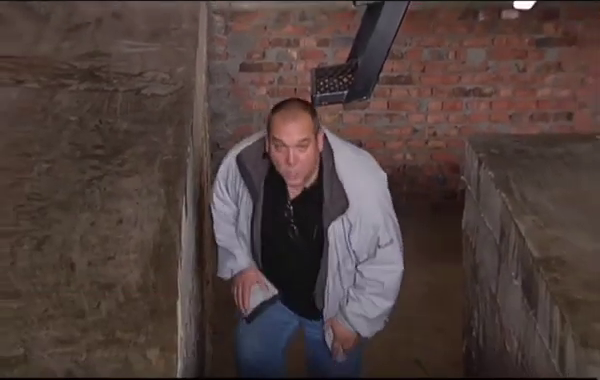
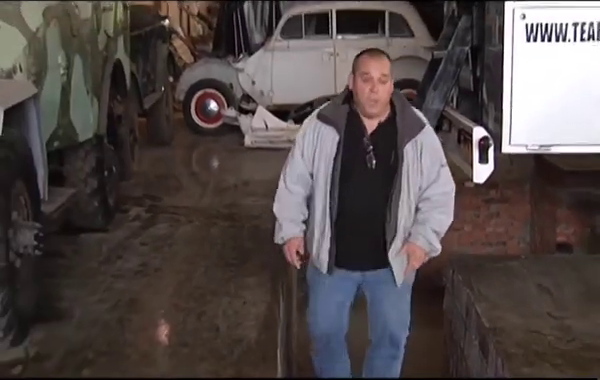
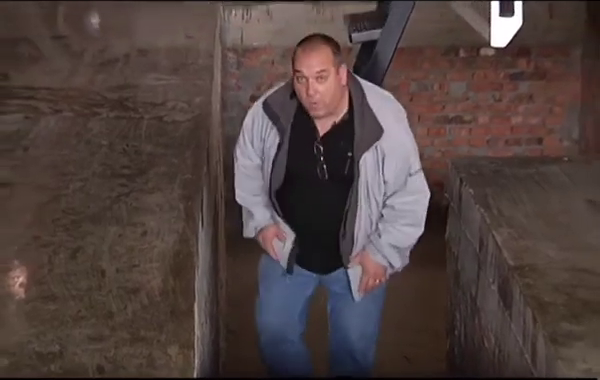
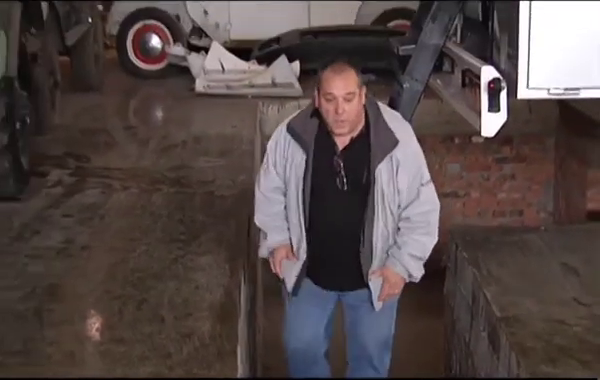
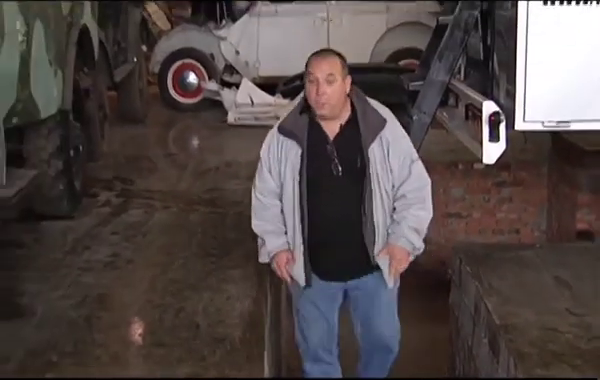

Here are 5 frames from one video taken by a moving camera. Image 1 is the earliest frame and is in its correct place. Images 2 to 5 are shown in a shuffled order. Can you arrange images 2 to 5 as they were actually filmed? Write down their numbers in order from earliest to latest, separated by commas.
3, 4, 5, 2
